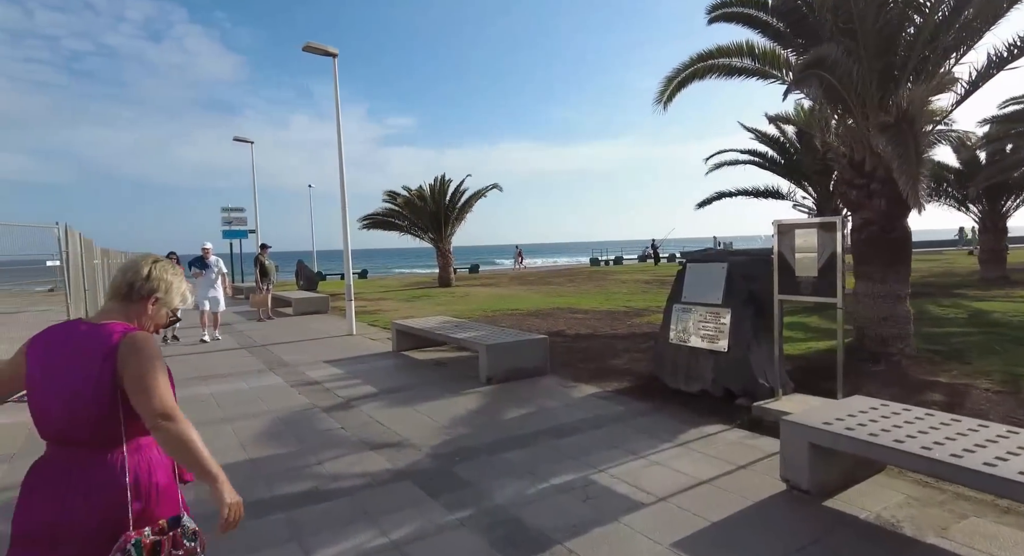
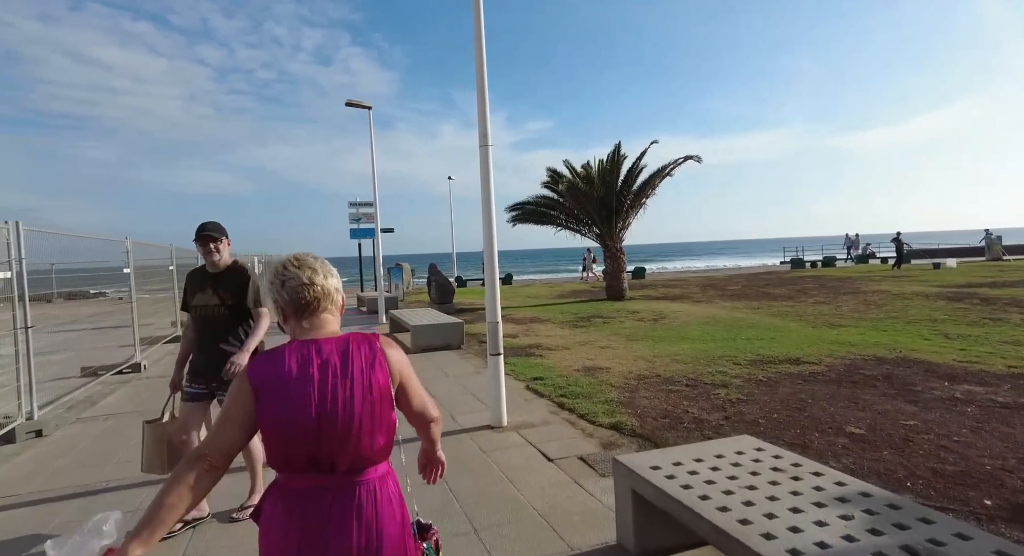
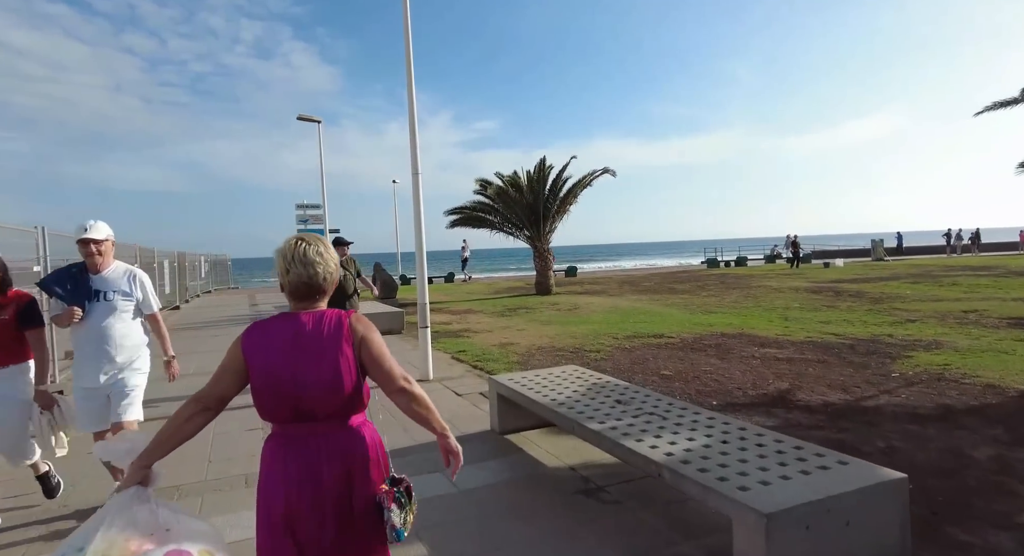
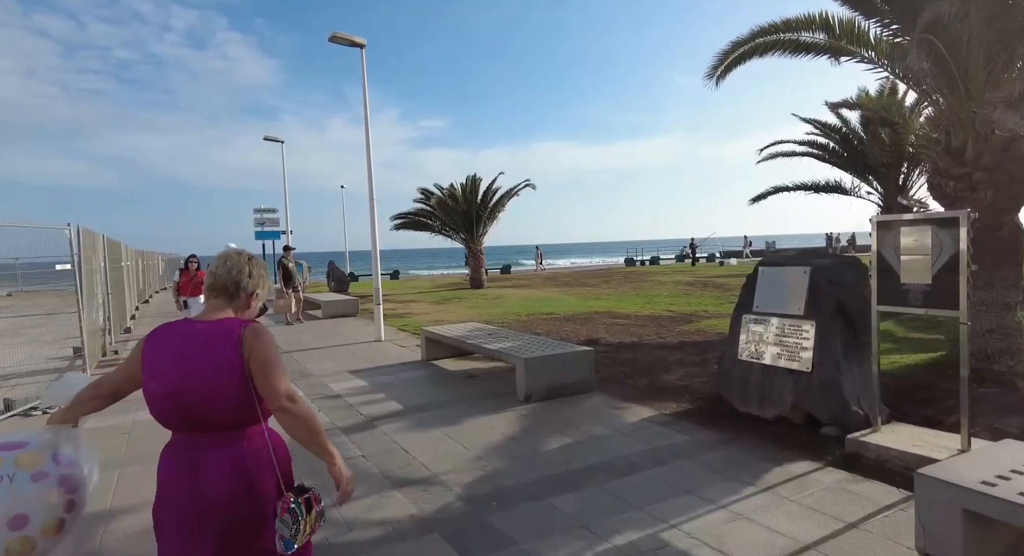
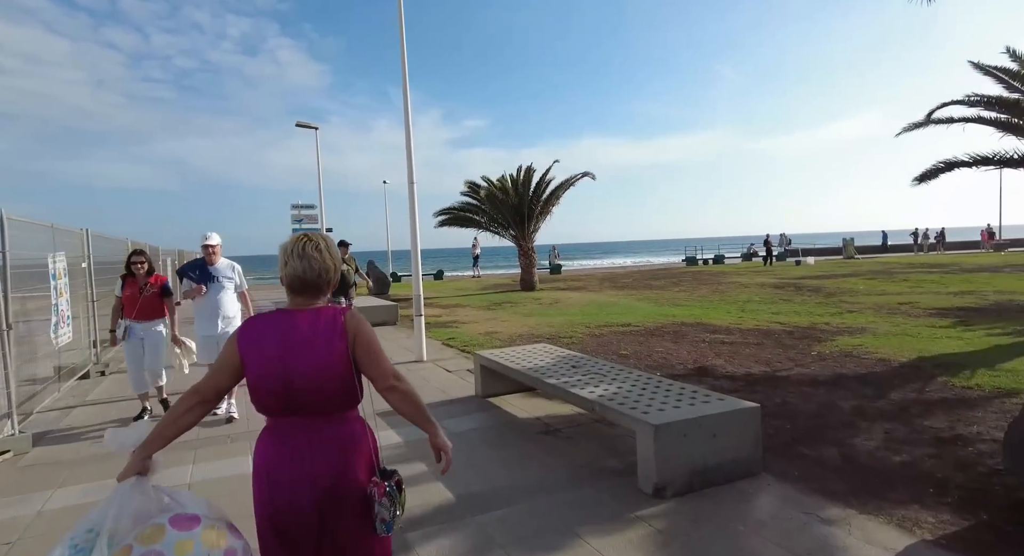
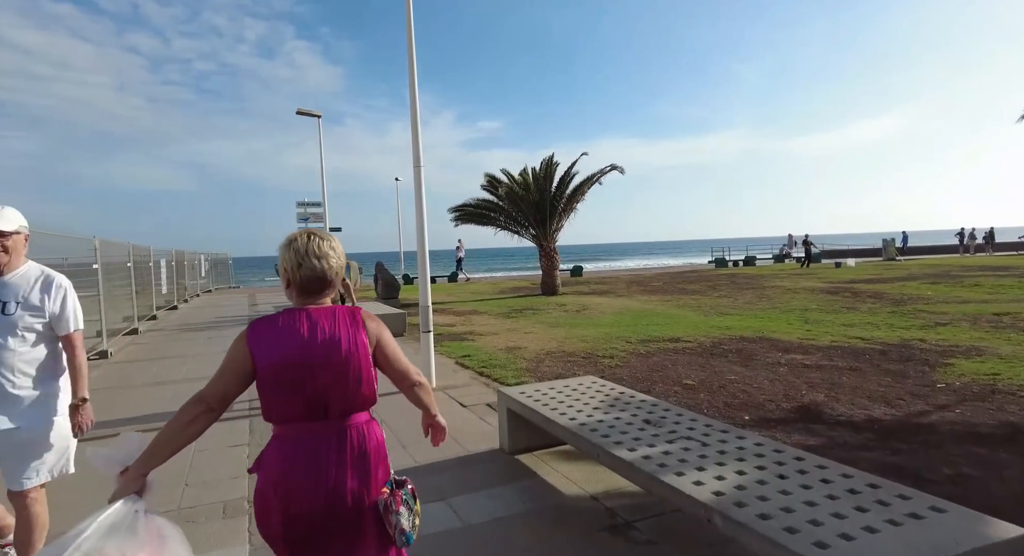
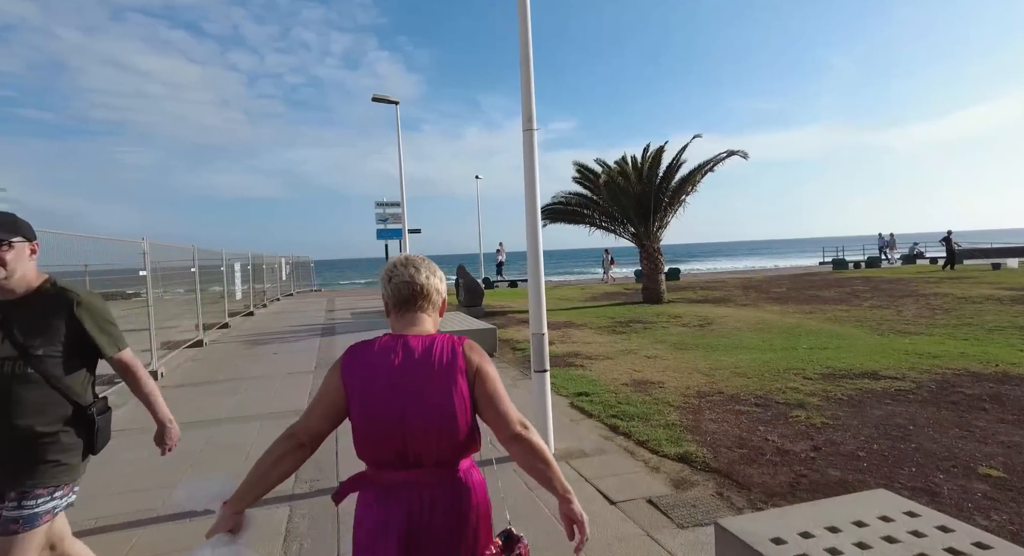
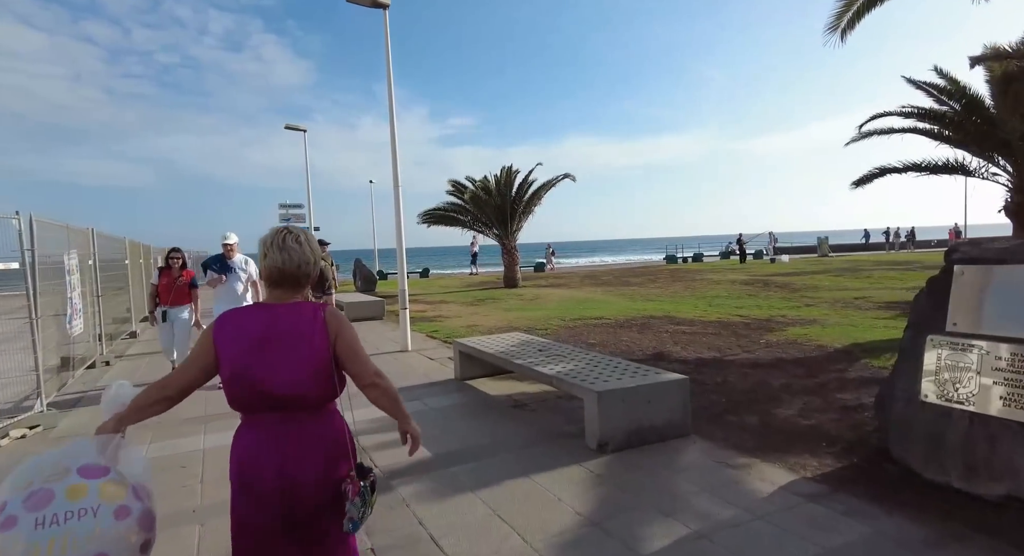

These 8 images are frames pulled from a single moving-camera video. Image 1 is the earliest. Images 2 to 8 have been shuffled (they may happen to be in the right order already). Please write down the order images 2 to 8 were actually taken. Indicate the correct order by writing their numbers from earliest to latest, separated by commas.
4, 8, 5, 3, 6, 2, 7
